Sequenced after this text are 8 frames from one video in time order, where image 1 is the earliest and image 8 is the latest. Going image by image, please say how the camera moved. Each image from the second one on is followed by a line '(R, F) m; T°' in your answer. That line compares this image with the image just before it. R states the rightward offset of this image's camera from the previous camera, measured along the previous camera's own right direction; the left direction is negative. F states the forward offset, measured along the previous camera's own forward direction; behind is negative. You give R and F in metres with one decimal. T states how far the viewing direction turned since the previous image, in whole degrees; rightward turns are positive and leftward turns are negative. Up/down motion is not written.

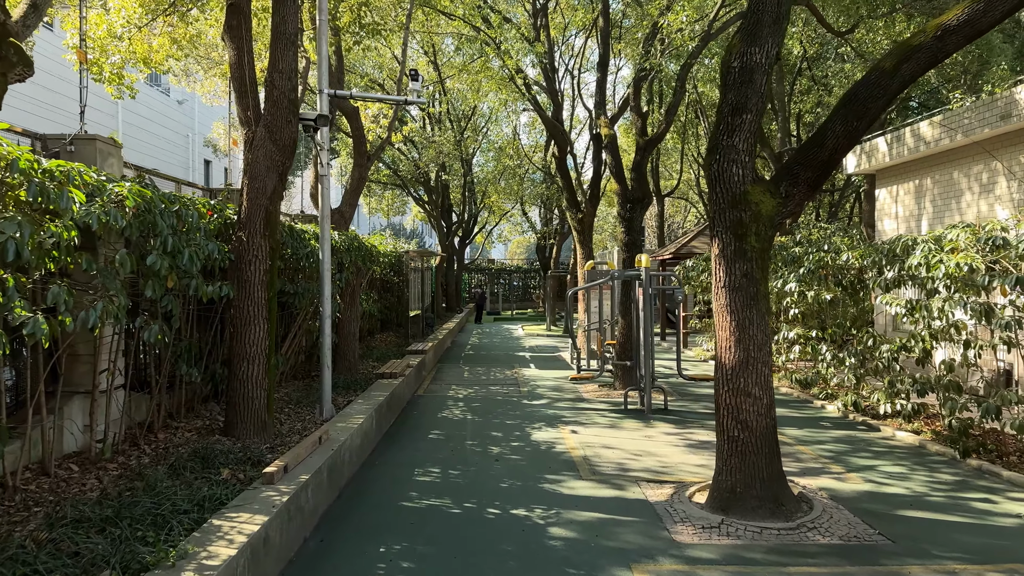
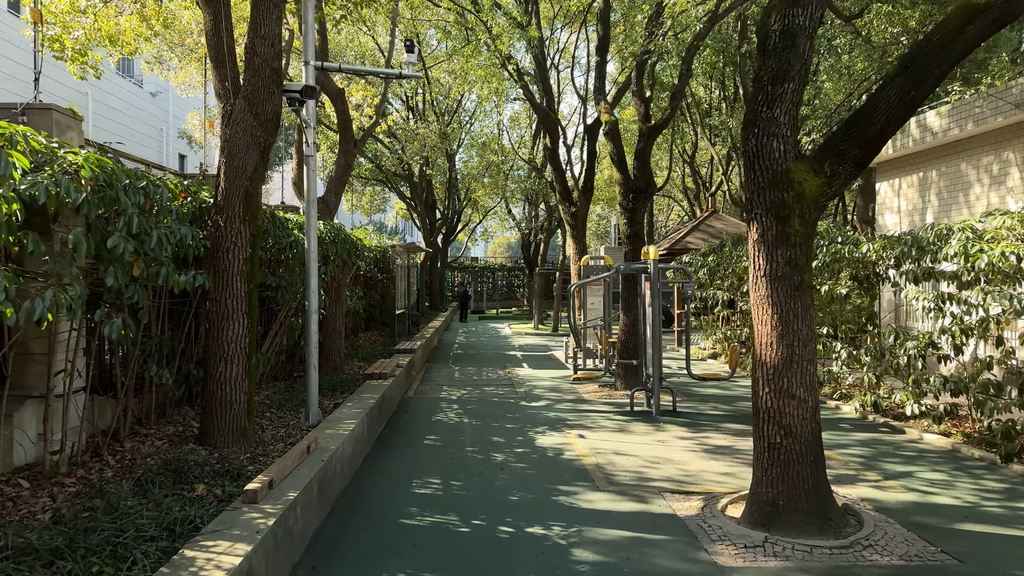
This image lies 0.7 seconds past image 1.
(-0.2, +0.6) m; +2°
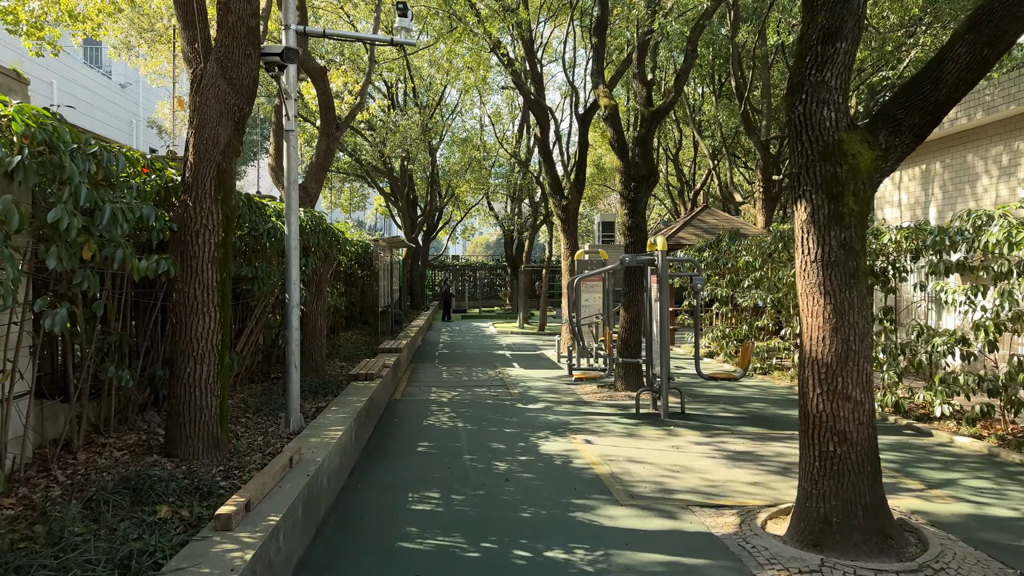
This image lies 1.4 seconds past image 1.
(-0.2, +0.6) m; +2°
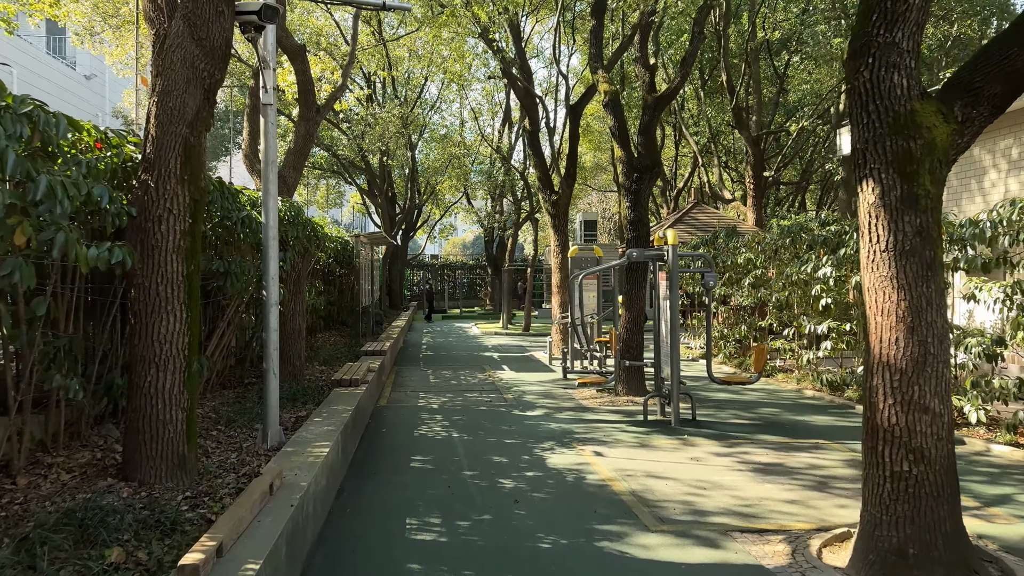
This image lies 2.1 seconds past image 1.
(-0.2, +0.6) m; +2°
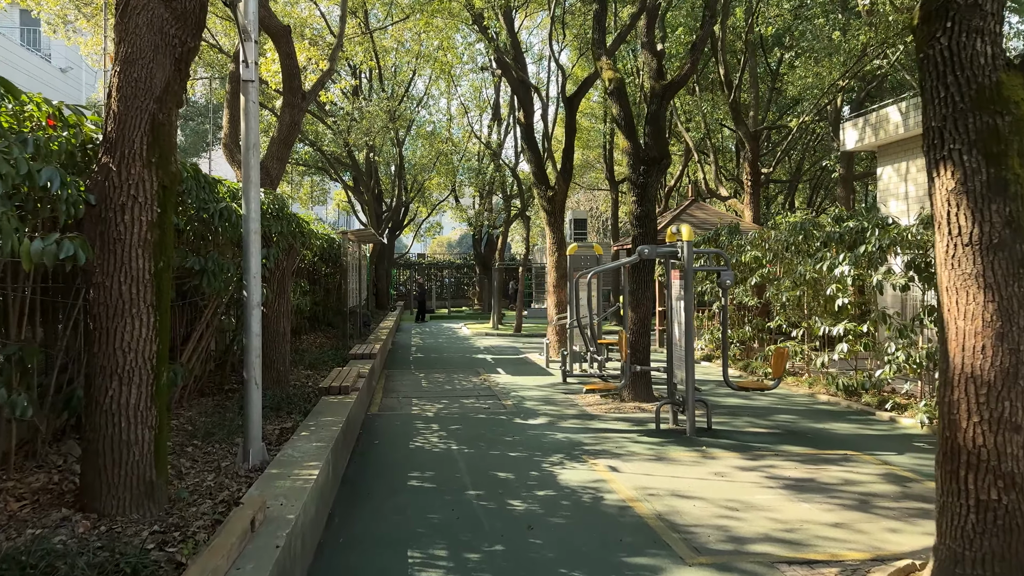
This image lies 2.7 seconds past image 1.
(-0.2, +0.5) m; +1°
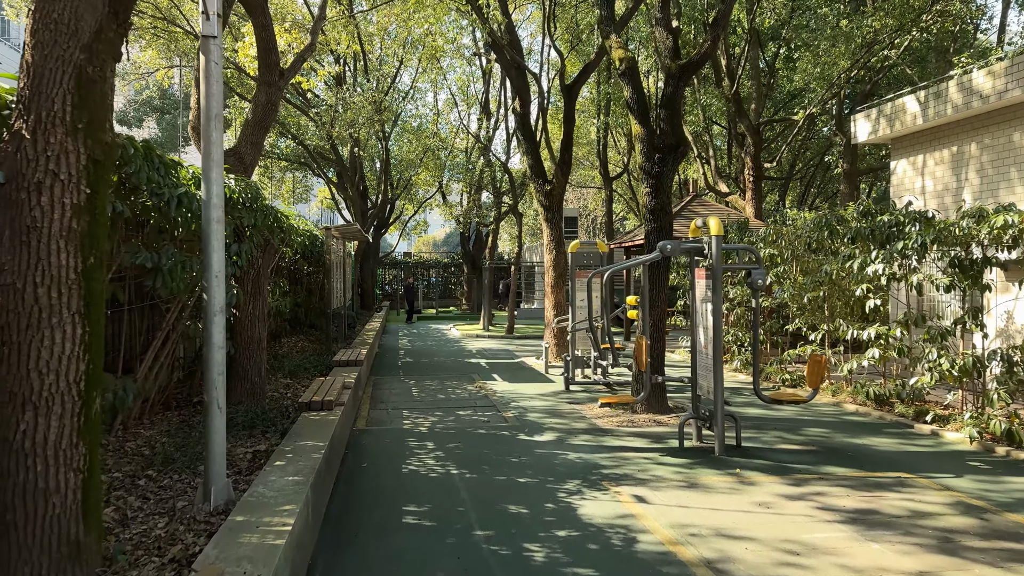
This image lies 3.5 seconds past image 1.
(-0.2, +0.8) m; +1°
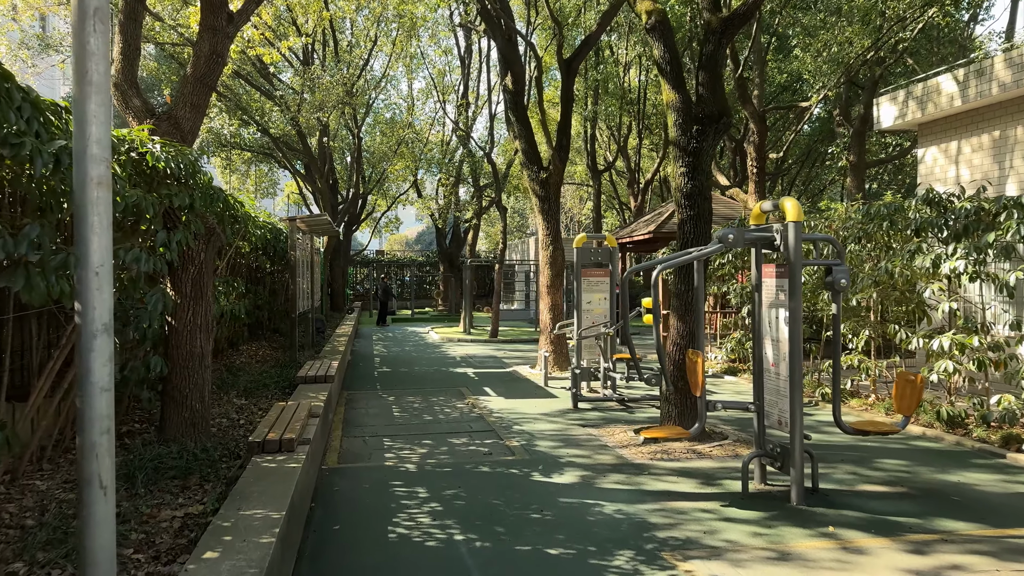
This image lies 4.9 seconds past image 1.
(-0.3, +1.4) m; +2°
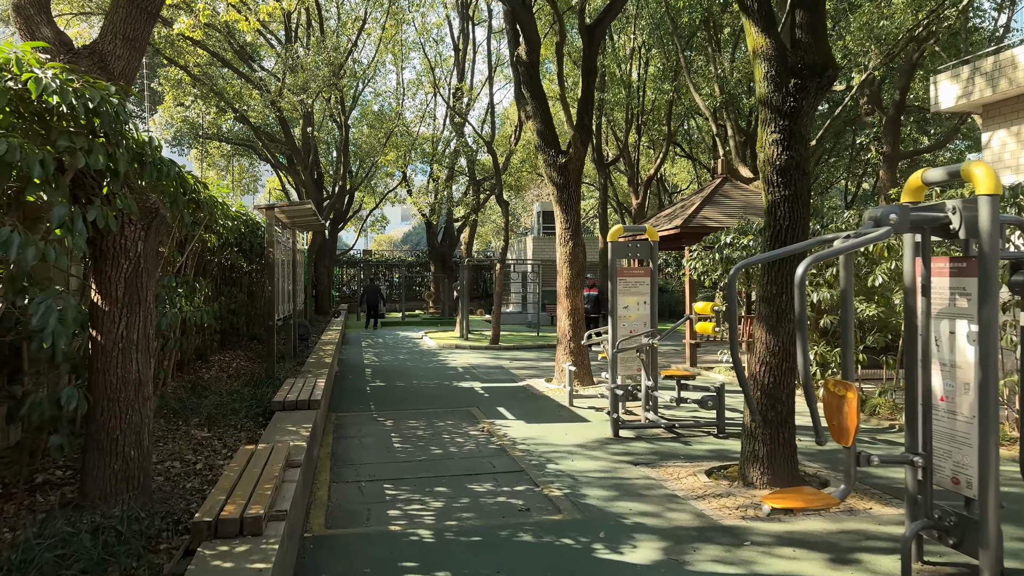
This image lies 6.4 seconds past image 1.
(-0.3, +1.4) m; +1°
